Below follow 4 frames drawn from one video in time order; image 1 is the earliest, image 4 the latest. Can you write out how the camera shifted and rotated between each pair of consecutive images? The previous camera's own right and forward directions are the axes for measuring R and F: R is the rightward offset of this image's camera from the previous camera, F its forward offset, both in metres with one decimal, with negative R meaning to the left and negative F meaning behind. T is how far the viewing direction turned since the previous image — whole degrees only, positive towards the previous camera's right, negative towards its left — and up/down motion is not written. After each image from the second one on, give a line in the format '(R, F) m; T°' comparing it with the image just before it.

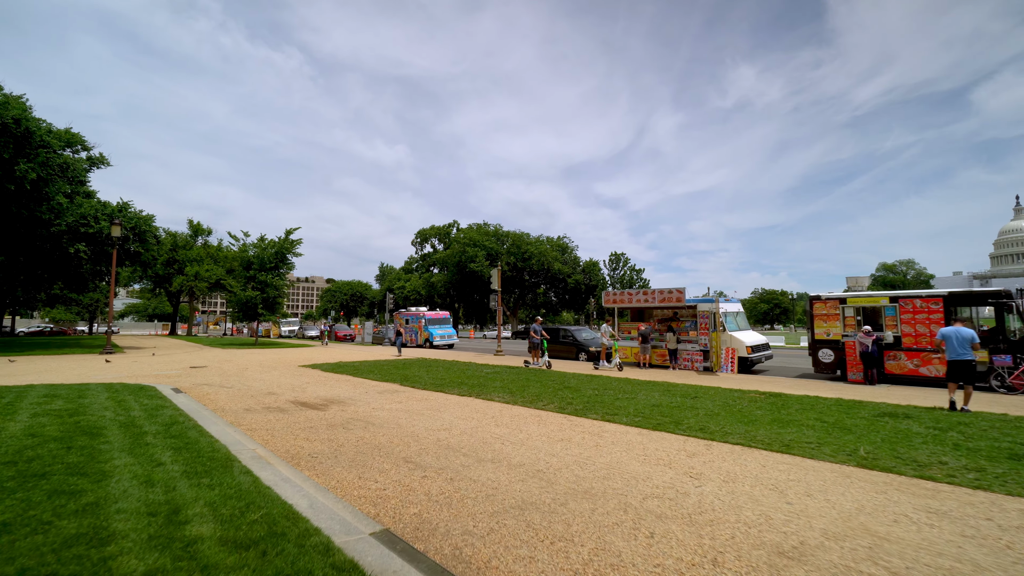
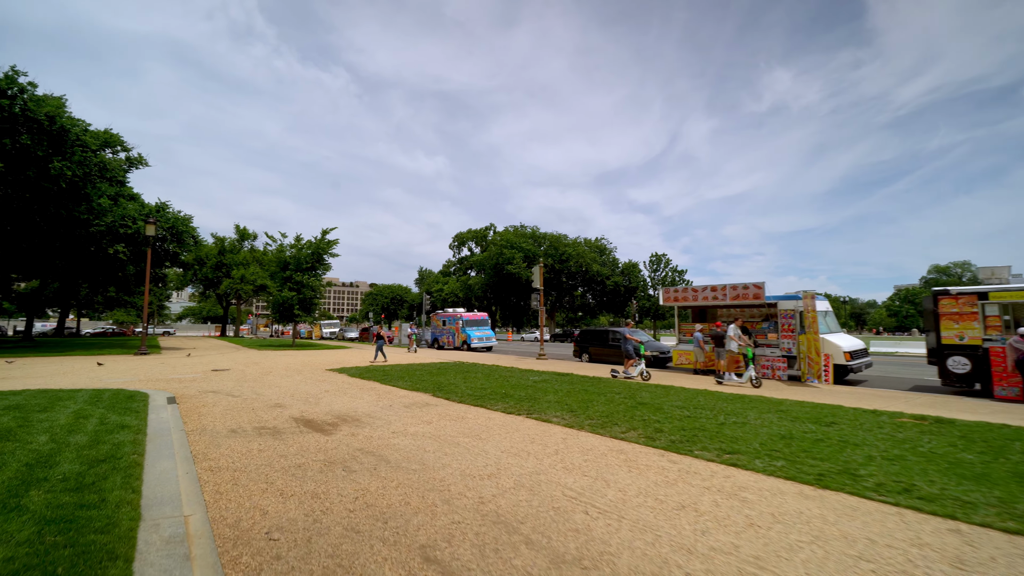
(-0.4, +2.4) m; -5°
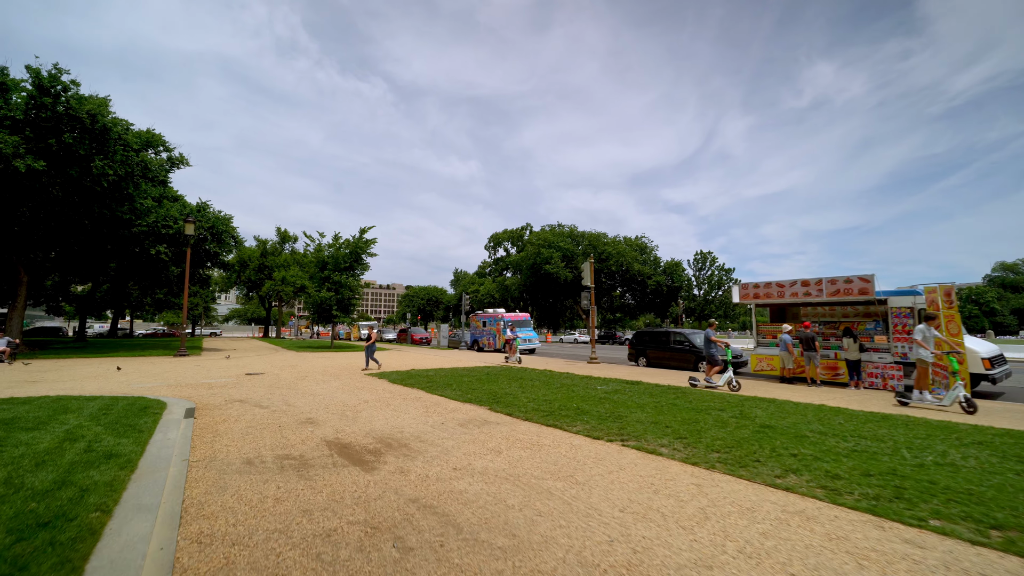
(-0.8, +1.9) m; -4°
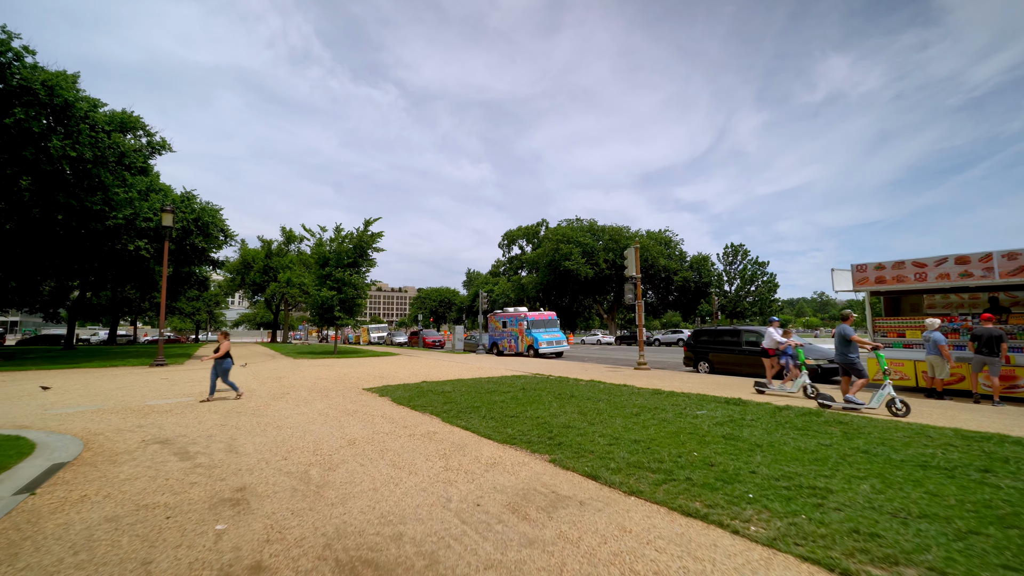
(-0.8, +3.8) m; -1°
